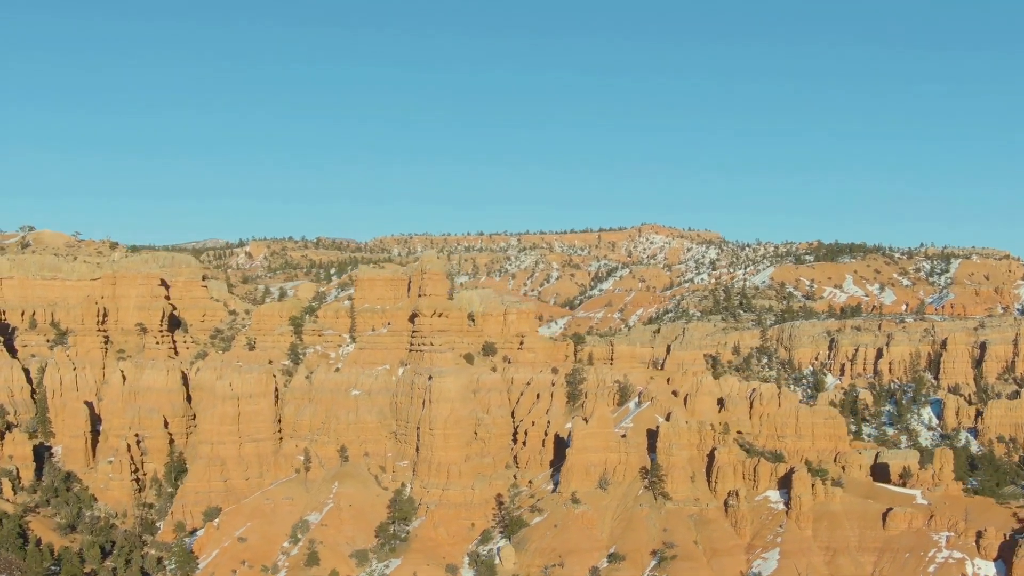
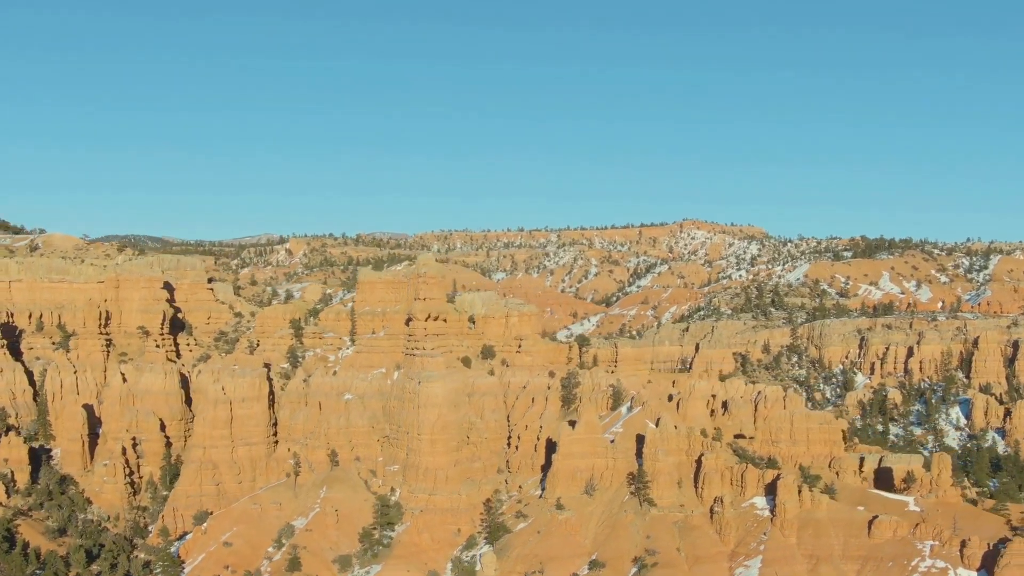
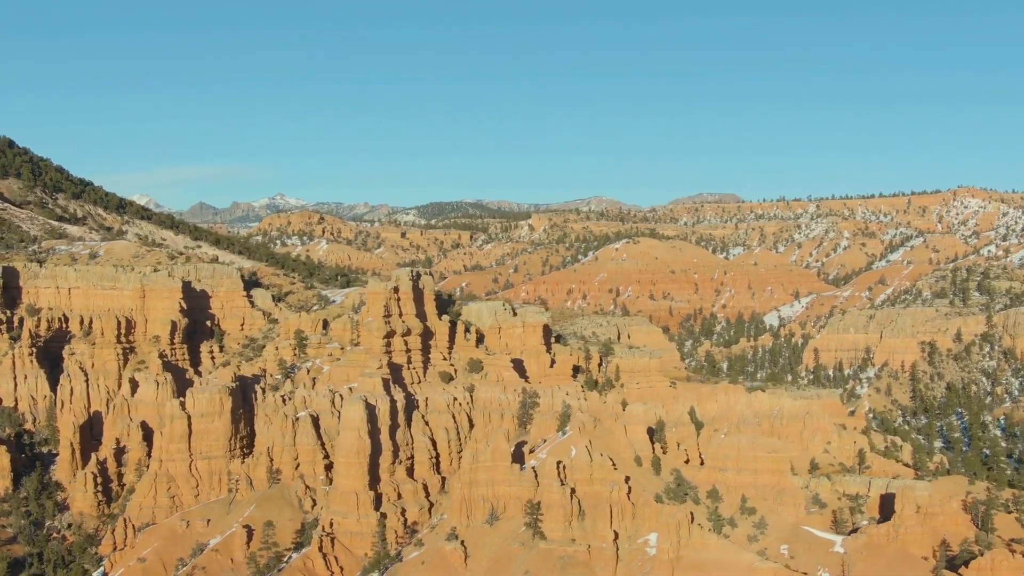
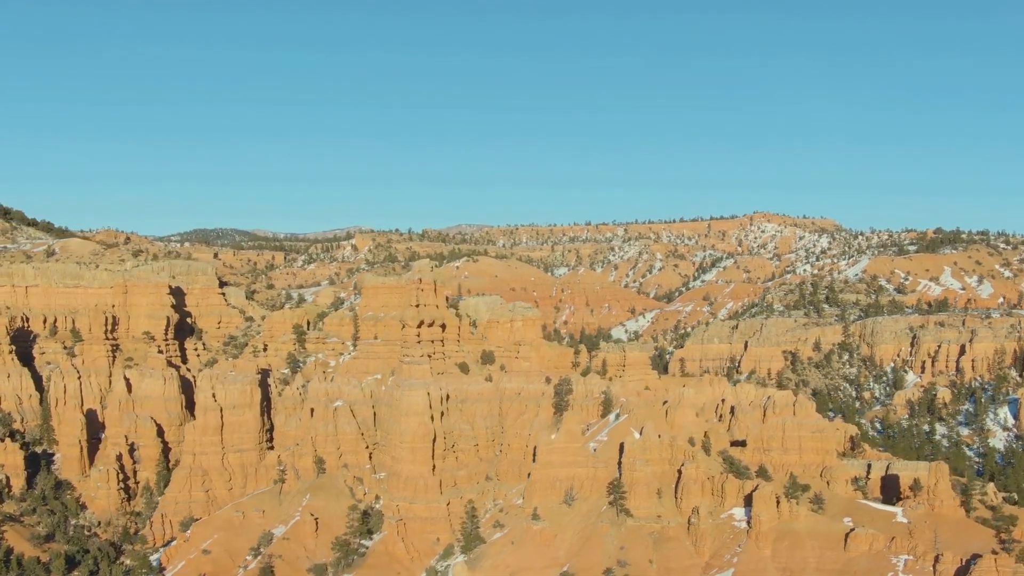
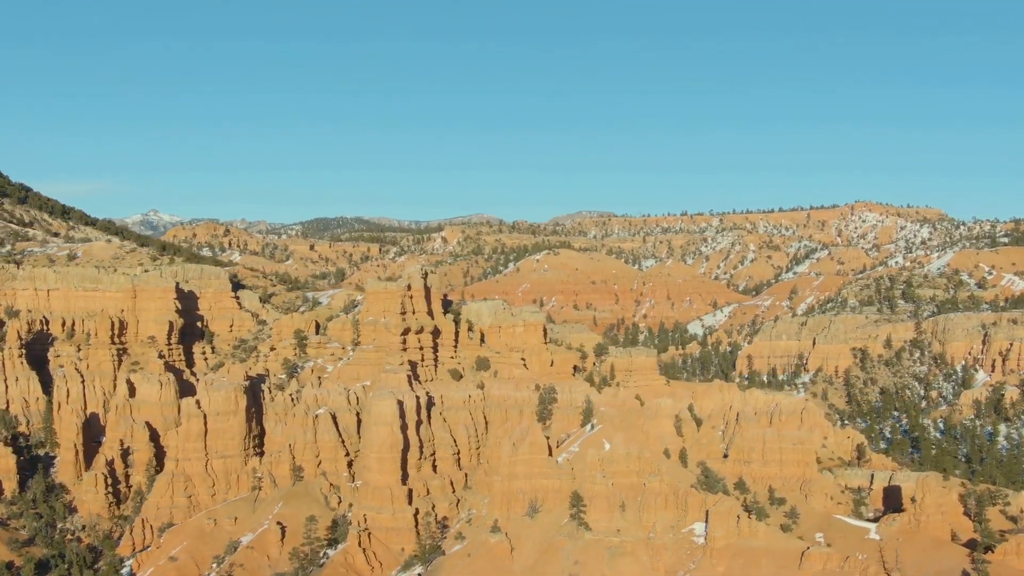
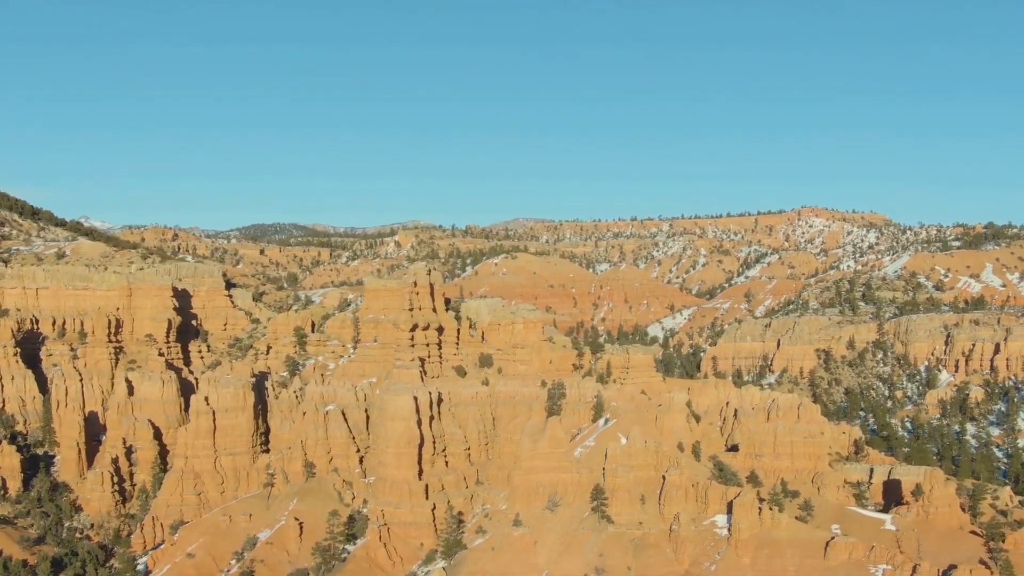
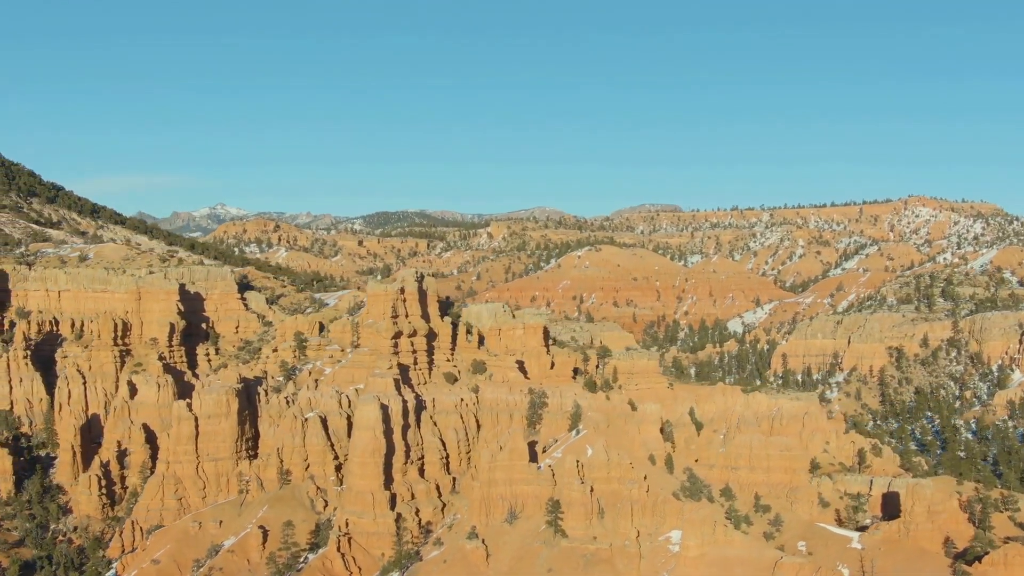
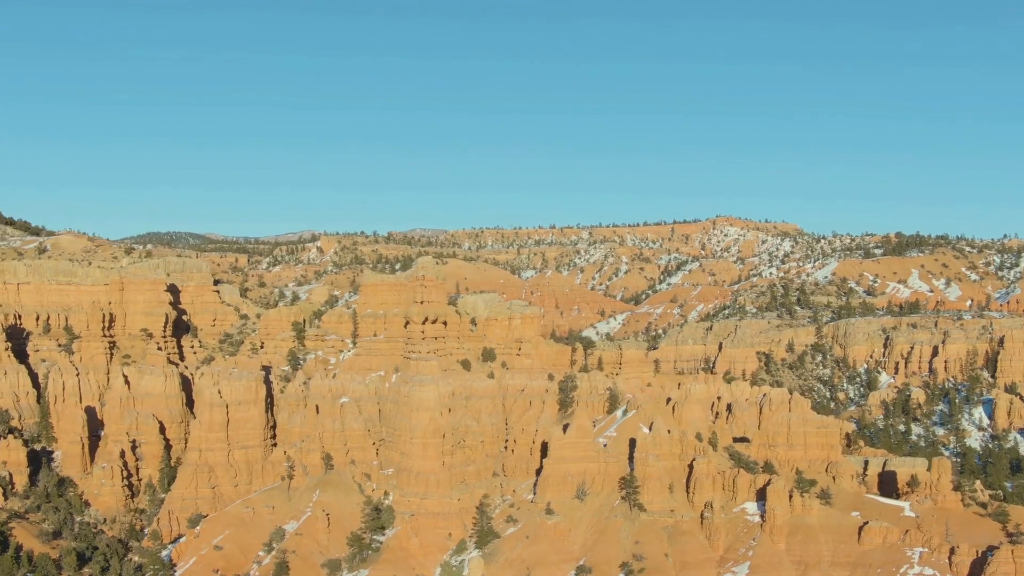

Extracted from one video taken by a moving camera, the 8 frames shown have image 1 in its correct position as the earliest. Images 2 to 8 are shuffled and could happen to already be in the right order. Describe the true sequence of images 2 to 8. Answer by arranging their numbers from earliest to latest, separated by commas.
2, 8, 4, 6, 5, 7, 3
